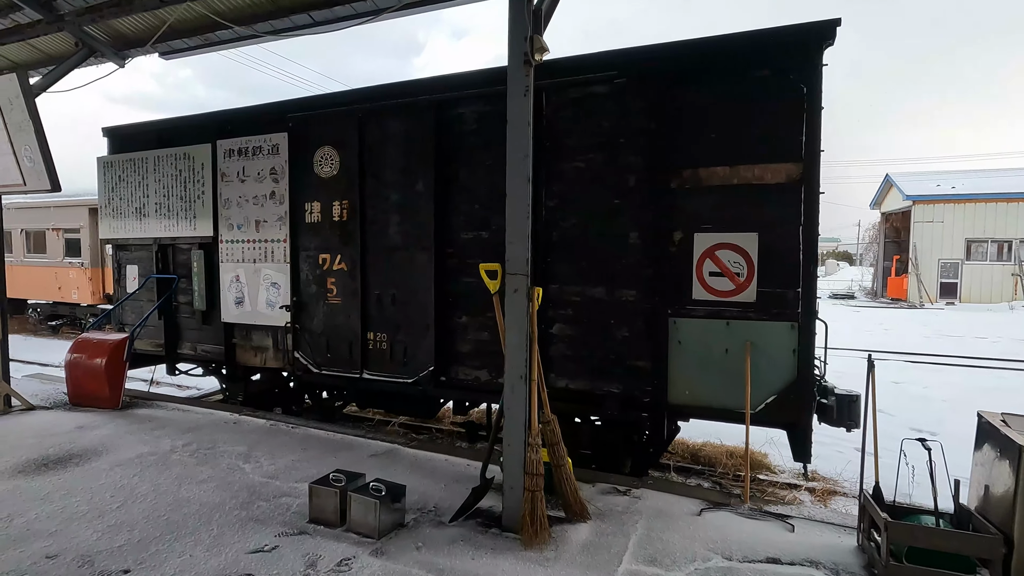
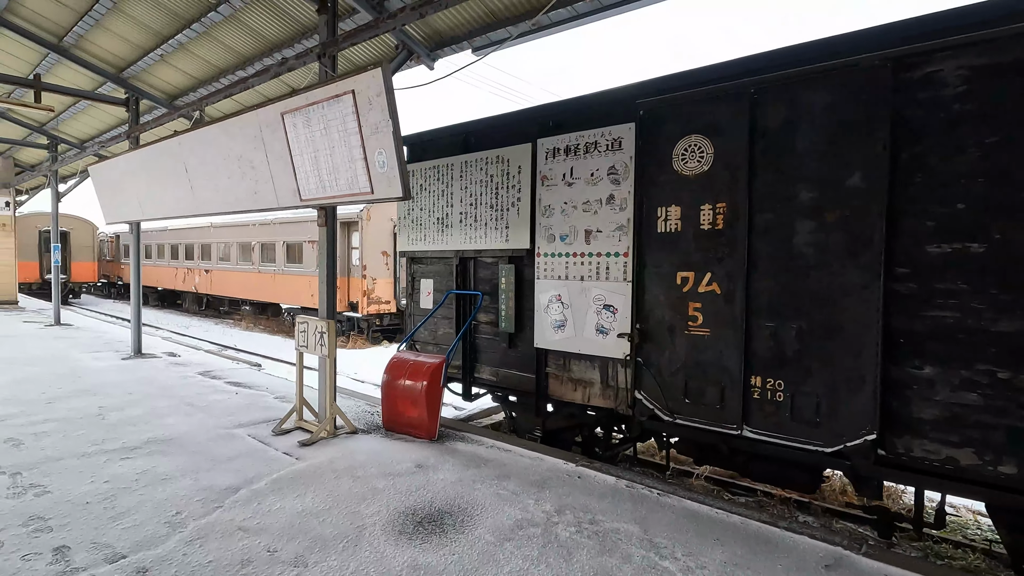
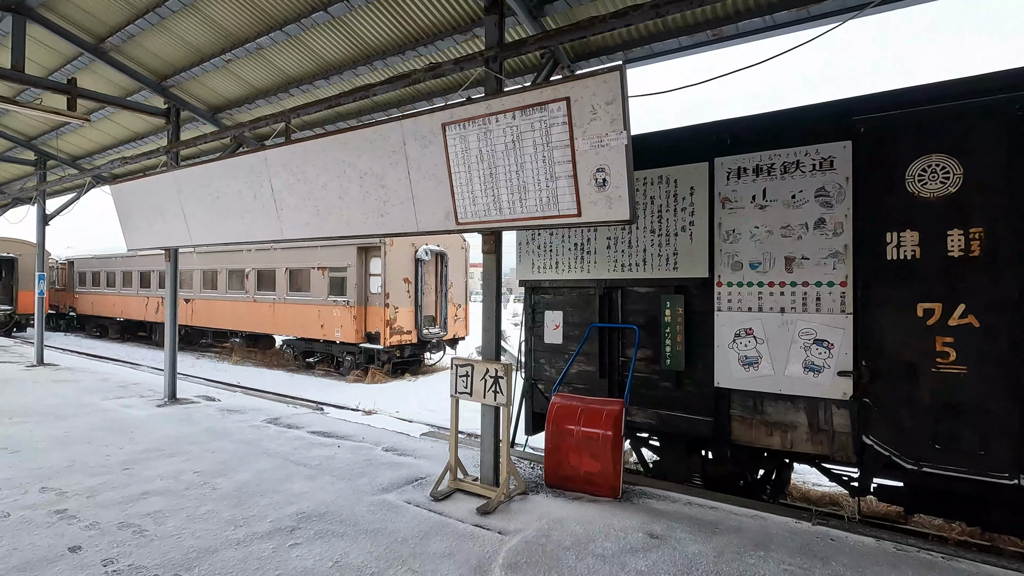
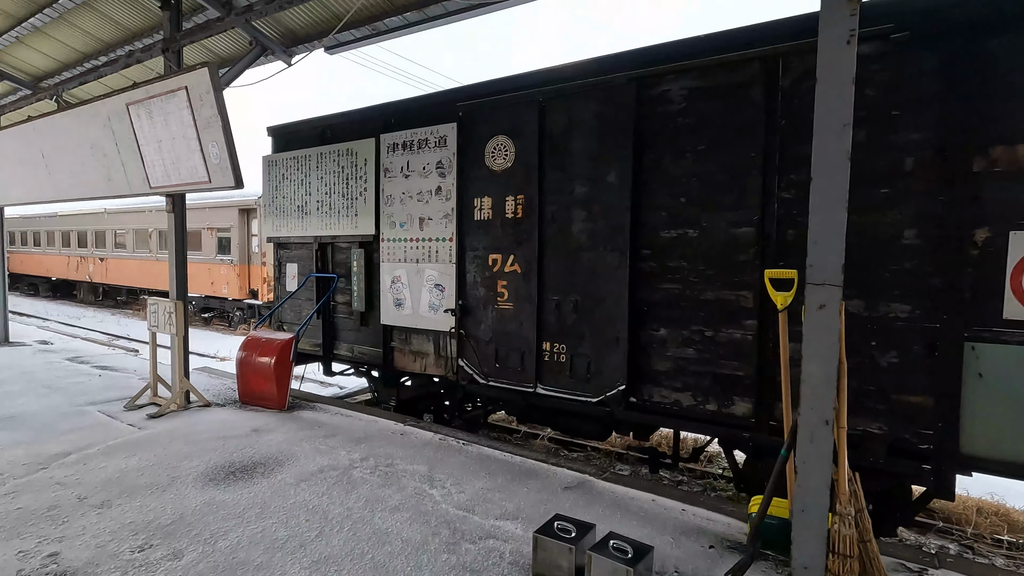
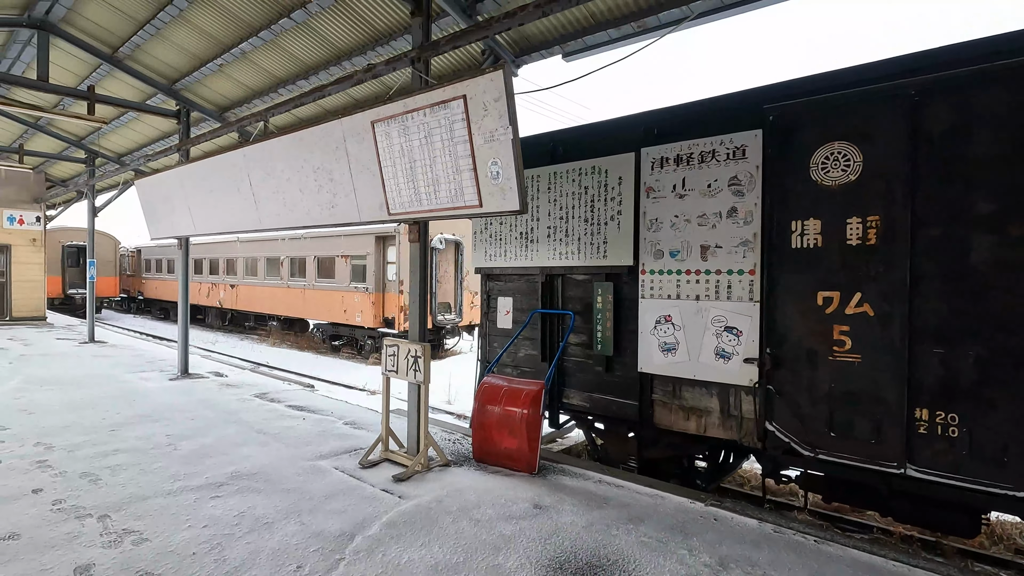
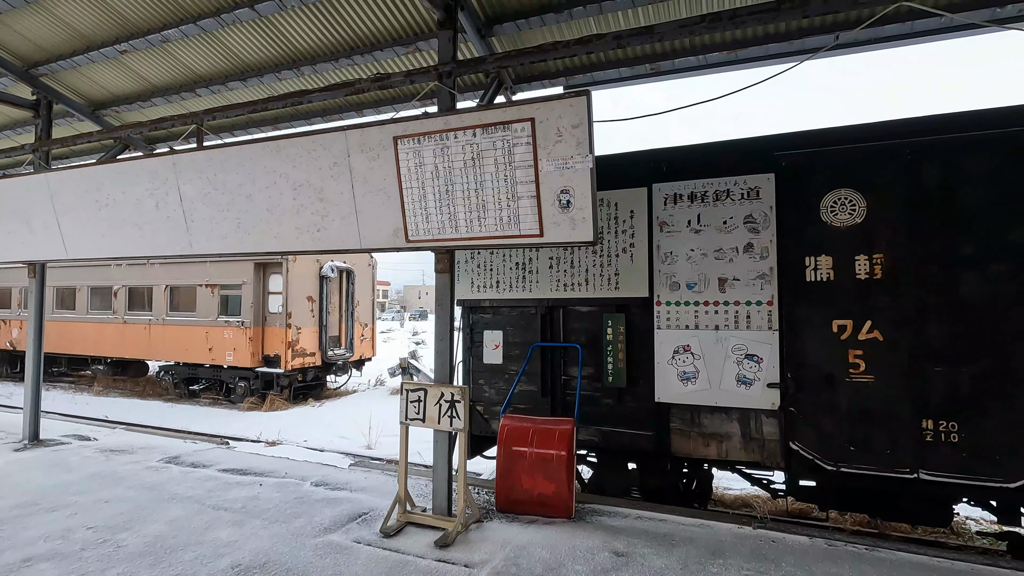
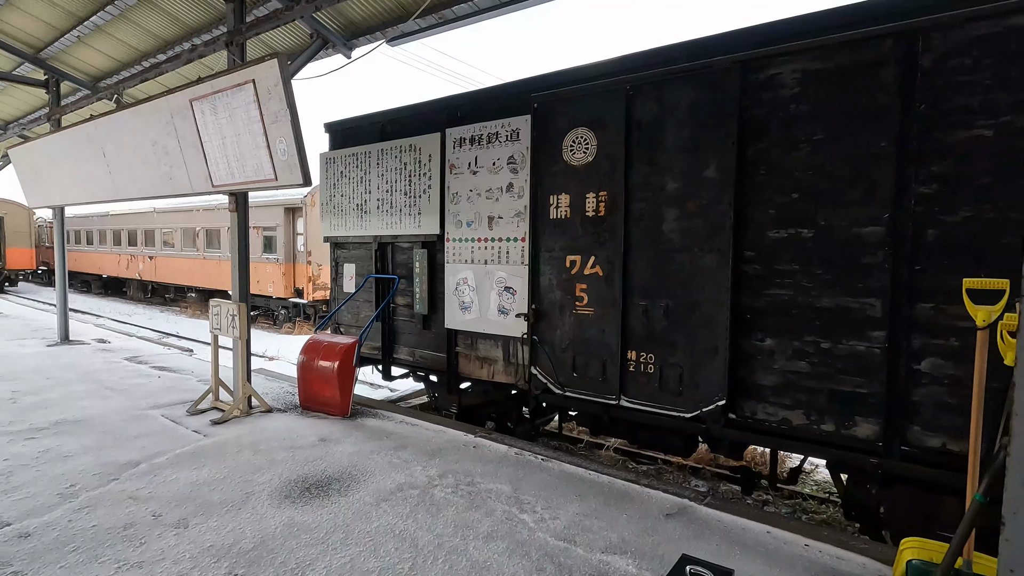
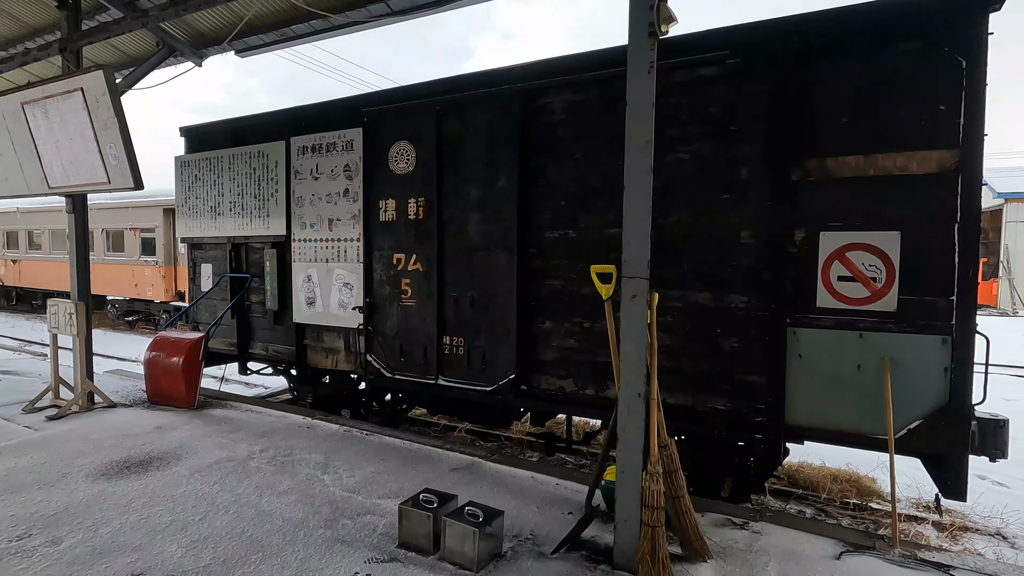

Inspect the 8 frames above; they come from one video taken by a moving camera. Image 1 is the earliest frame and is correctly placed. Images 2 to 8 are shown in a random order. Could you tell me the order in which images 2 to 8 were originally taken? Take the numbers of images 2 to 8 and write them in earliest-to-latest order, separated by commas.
8, 4, 7, 2, 5, 3, 6
